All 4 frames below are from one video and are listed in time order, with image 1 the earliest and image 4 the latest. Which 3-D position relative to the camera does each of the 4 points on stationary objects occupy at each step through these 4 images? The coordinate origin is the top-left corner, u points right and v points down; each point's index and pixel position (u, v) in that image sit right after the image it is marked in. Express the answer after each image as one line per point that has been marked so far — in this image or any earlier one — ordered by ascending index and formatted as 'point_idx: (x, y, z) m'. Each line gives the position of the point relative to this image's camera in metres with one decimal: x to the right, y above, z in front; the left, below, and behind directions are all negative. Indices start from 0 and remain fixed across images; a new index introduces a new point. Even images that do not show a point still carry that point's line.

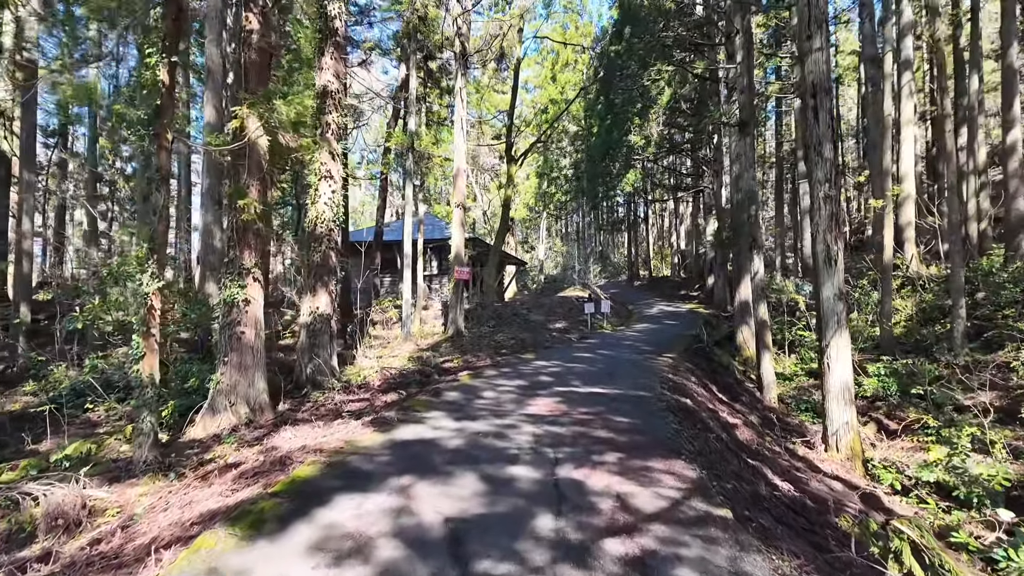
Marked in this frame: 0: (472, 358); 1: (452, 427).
0: (-0.8, -1.4, +11.2) m
1: (-0.6, -1.3, +5.3) m
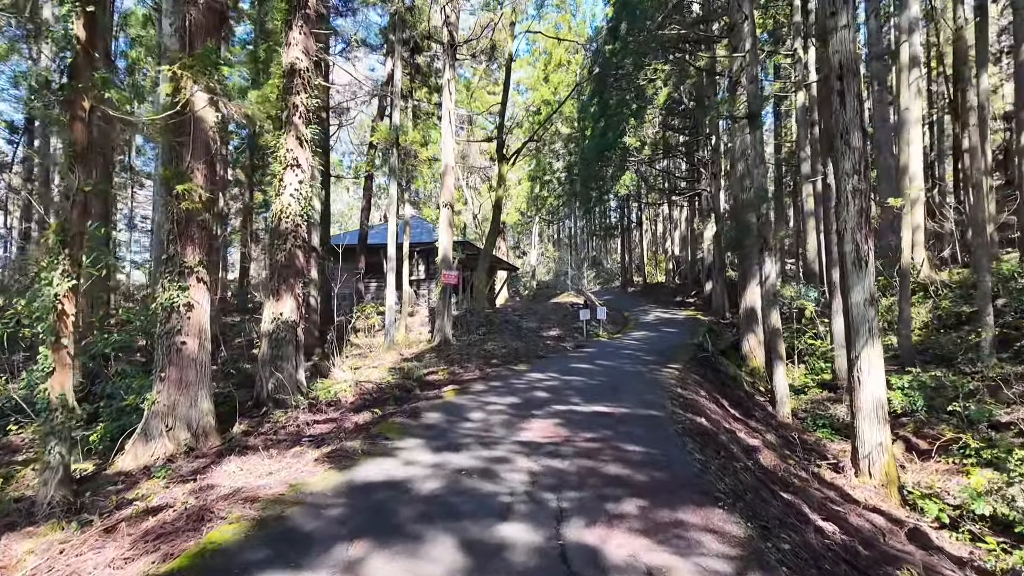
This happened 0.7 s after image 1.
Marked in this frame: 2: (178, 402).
0: (-0.9, -1.4, +10.2) m
1: (-0.6, -1.3, +4.3) m
2: (-3.2, -1.1, +5.6) m
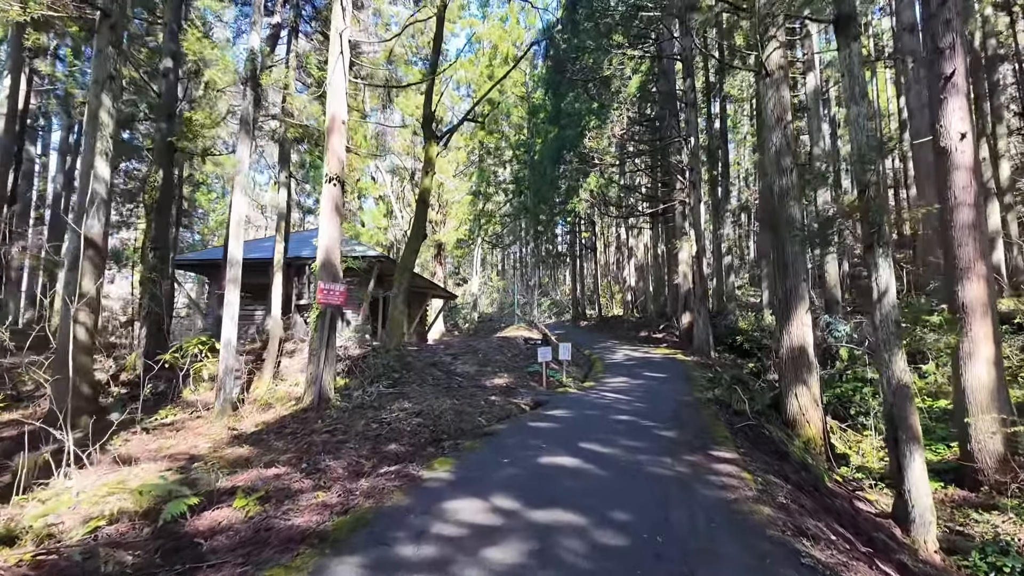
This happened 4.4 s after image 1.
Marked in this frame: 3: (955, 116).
0: (-1.7, -1.6, +4.6) m
1: (-0.8, -1.1, -1.1) m
2: (-3.5, -0.9, -0.1) m
3: (+5.7, +2.2, +7.4) m
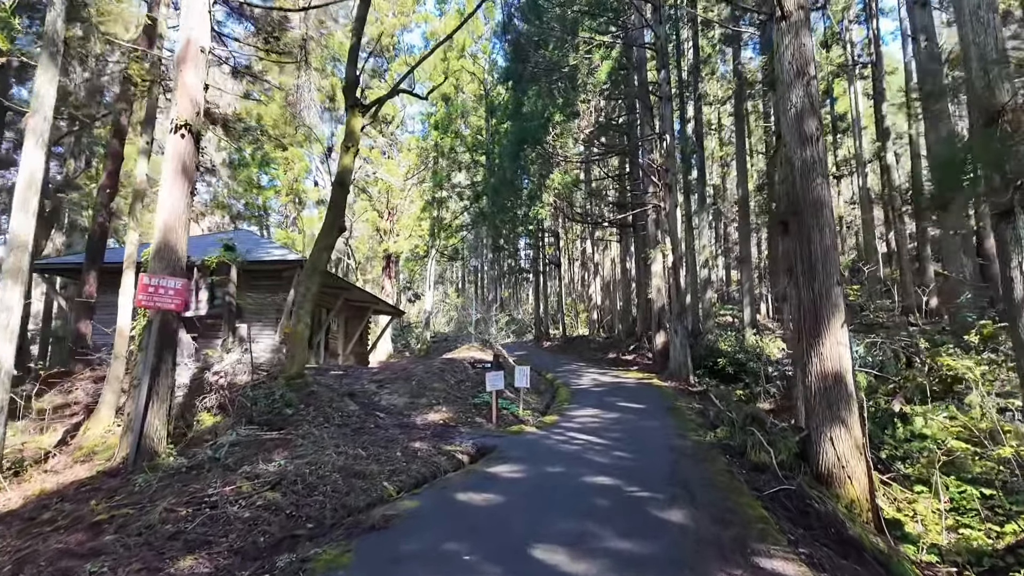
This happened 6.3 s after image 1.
0: (-2.2, -1.4, +1.8) m
1: (-1.0, -0.7, -3.9) m
2: (-3.7, -0.6, -3.0) m
3: (+5.0, +2.2, +5.2) m
